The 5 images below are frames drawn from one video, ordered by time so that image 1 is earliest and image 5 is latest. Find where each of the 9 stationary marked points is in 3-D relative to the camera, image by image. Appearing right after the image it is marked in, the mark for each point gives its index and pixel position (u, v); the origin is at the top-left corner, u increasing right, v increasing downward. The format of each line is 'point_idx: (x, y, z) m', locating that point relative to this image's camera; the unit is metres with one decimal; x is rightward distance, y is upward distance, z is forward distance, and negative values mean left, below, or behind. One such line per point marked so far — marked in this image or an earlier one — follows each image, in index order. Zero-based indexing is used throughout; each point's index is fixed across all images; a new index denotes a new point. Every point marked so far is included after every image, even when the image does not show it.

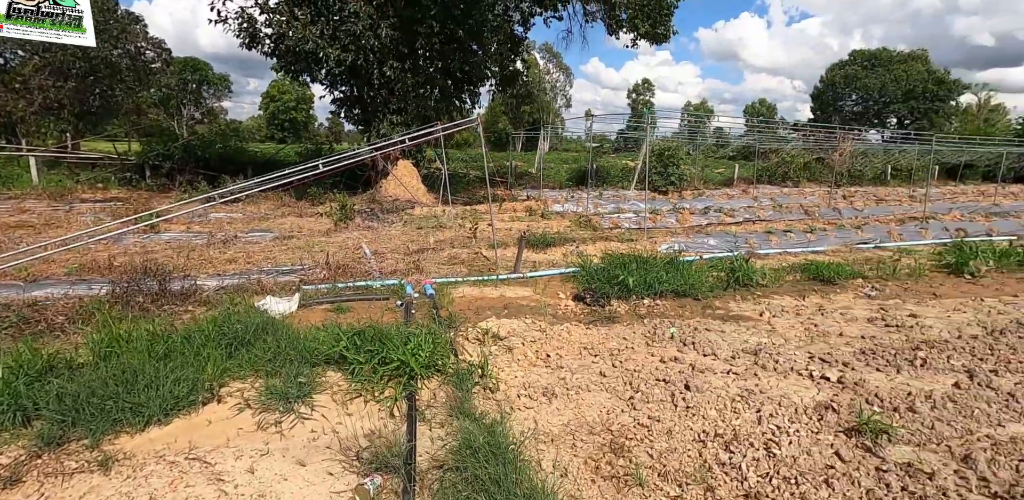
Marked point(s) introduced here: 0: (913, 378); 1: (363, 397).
0: (+2.7, -0.9, +3.3) m
1: (-0.9, -0.9, +3.1) m
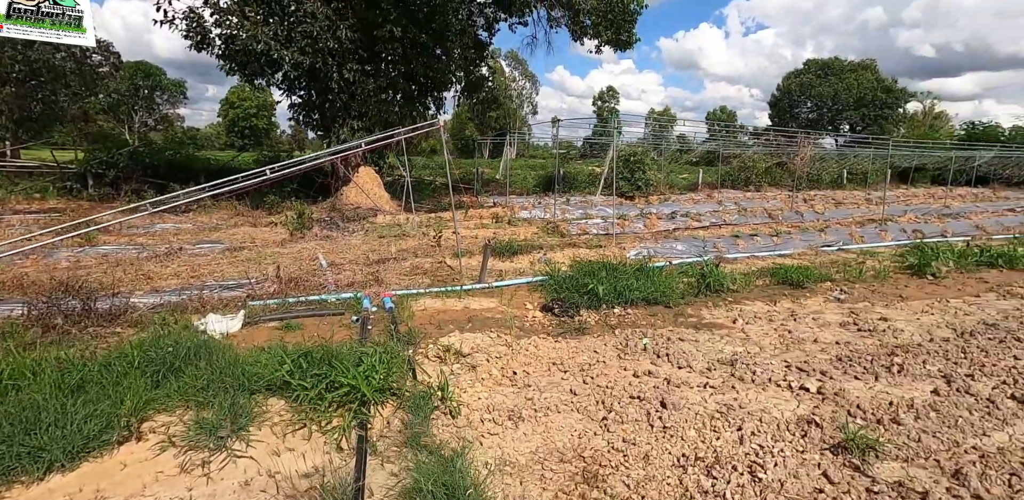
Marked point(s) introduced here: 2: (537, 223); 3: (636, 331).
0: (+2.5, -0.9, +3.2) m
1: (-1.1, -1.0, +2.8) m
2: (+0.5, +0.6, +10.2) m
3: (+1.0, -0.7, +4.1) m
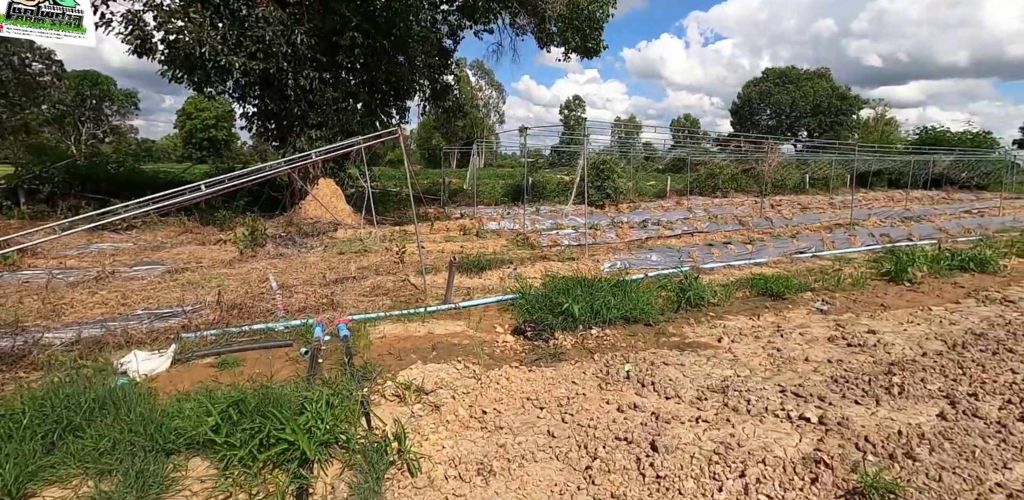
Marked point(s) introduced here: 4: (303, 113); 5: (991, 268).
0: (+2.3, -1.0, +3.0) m
1: (-1.3, -1.1, +2.3) m
2: (-0.1, +0.3, +9.8) m
3: (+0.8, -0.8, +3.8) m
4: (-4.8, +3.1, +11.4) m
5: (+6.4, -0.2, +6.7) m
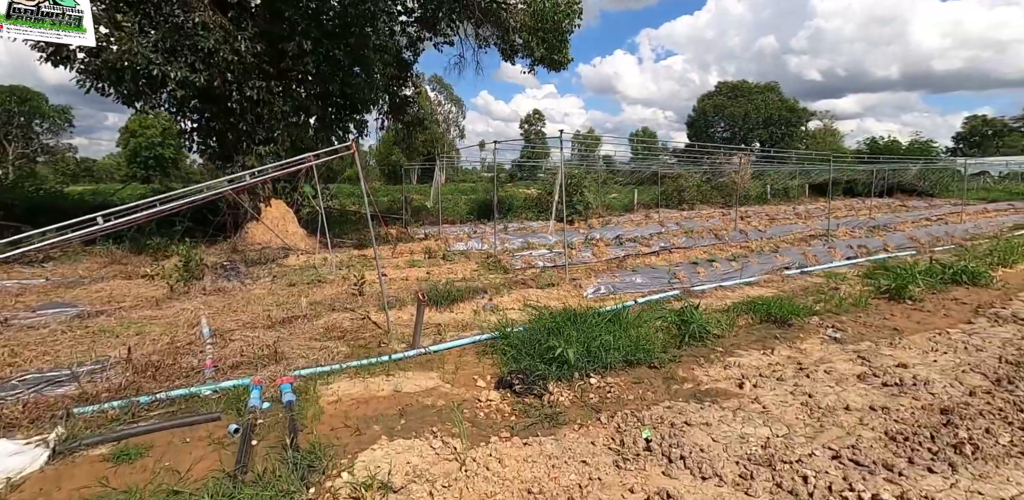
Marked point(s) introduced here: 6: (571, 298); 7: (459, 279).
0: (+2.3, -1.1, +2.4) m
1: (-1.2, -1.4, +1.5) m
2: (-0.6, -0.1, +9.1) m
3: (+0.7, -1.0, +3.1) m
4: (-5.5, +2.5, +10.4) m
5: (+6.1, -0.4, +6.5) m
6: (+0.7, -0.5, +5.8) m
7: (-0.8, -0.4, +7.1) m
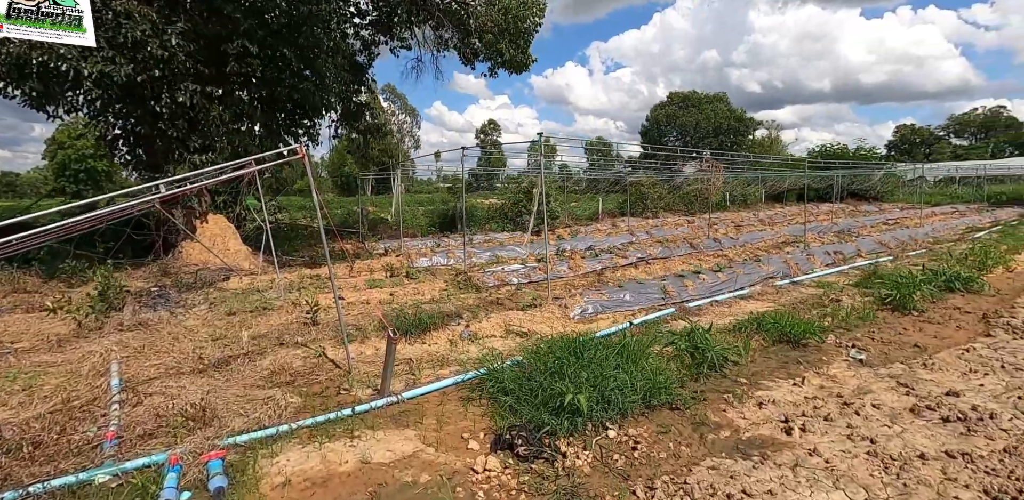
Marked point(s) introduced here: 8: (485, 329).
0: (+2.4, -1.2, +1.9) m
1: (-1.0, -1.5, +0.7) m
2: (-1.1, -0.4, +8.3) m
3: (+0.8, -1.1, +2.5) m
4: (-6.2, +2.1, +9.3) m
5: (+5.8, -0.5, +6.3) m
6: (+0.5, -0.7, +5.2) m
7: (-1.1, -0.6, +6.3) m
8: (-0.3, -0.8, +5.1) m
